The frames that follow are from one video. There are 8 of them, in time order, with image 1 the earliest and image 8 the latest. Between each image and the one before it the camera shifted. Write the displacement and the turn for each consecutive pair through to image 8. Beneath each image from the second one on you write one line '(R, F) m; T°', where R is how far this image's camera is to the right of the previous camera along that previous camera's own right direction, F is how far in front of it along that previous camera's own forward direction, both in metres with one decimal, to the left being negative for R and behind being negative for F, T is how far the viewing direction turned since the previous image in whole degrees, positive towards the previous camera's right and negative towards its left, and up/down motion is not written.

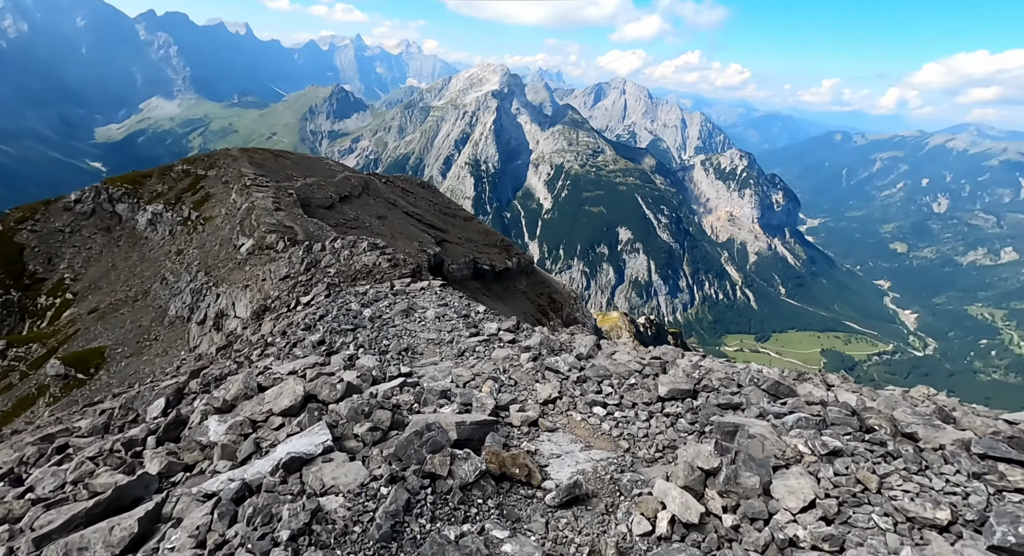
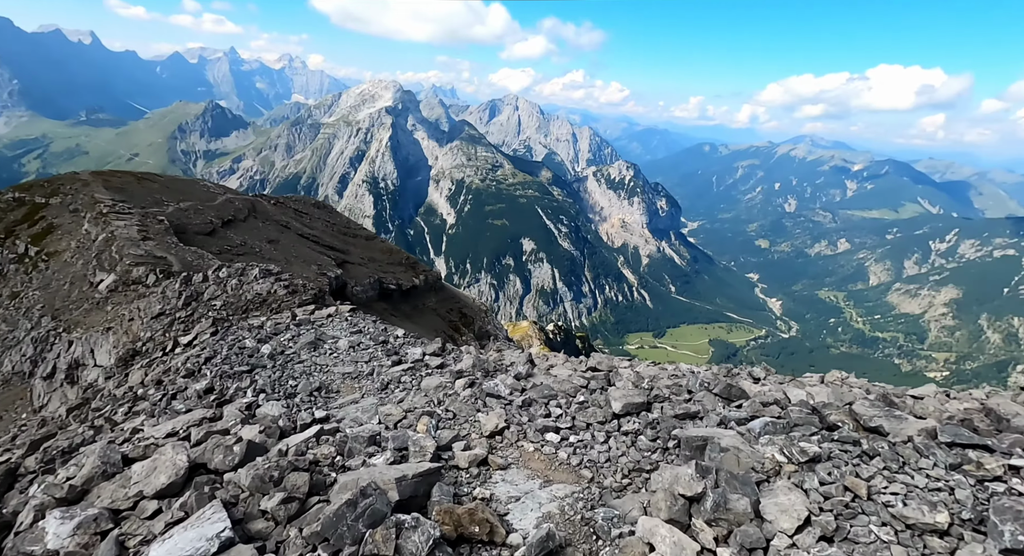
(-0.5, +1.7) m; +10°
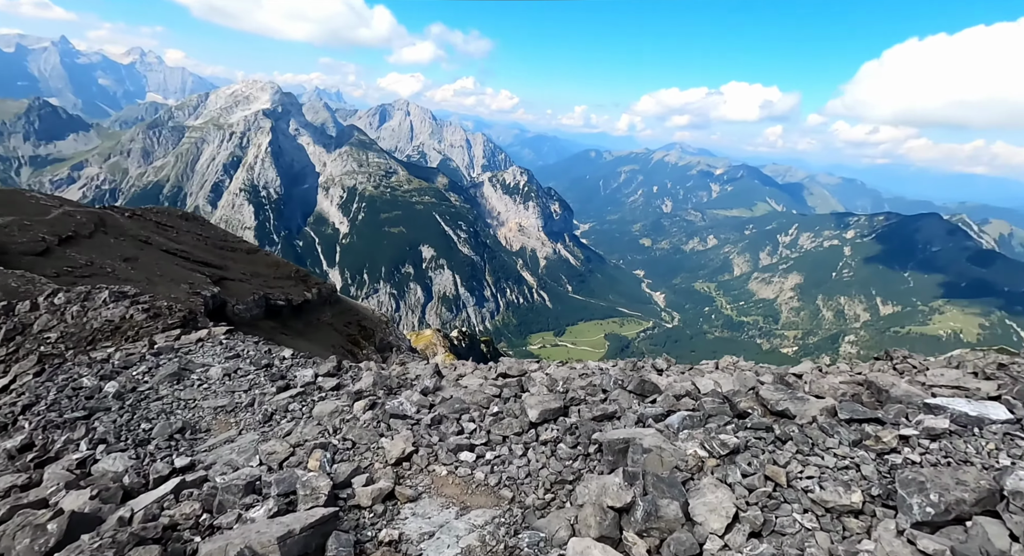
(0.0, +1.0) m; +10°
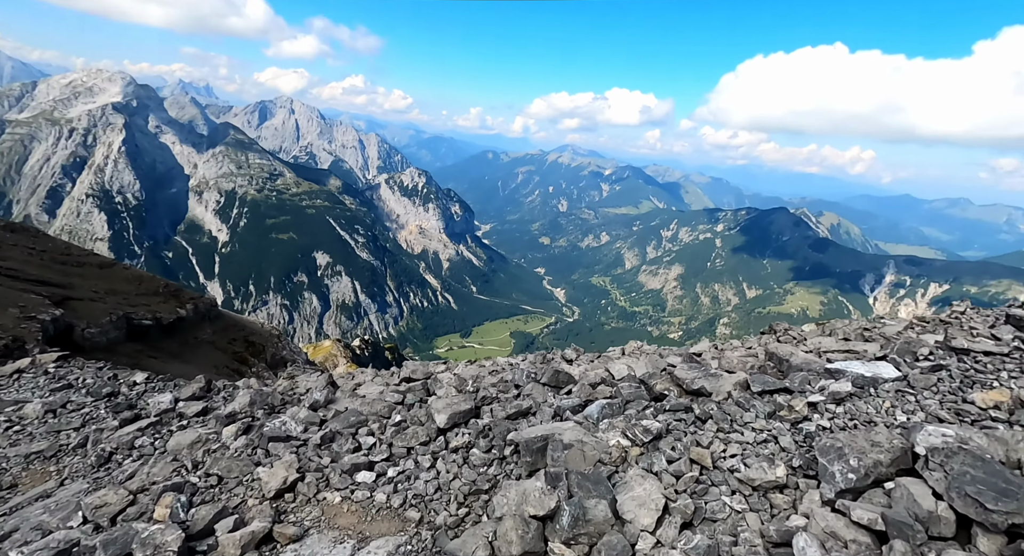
(+0.1, +1.1) m; +10°
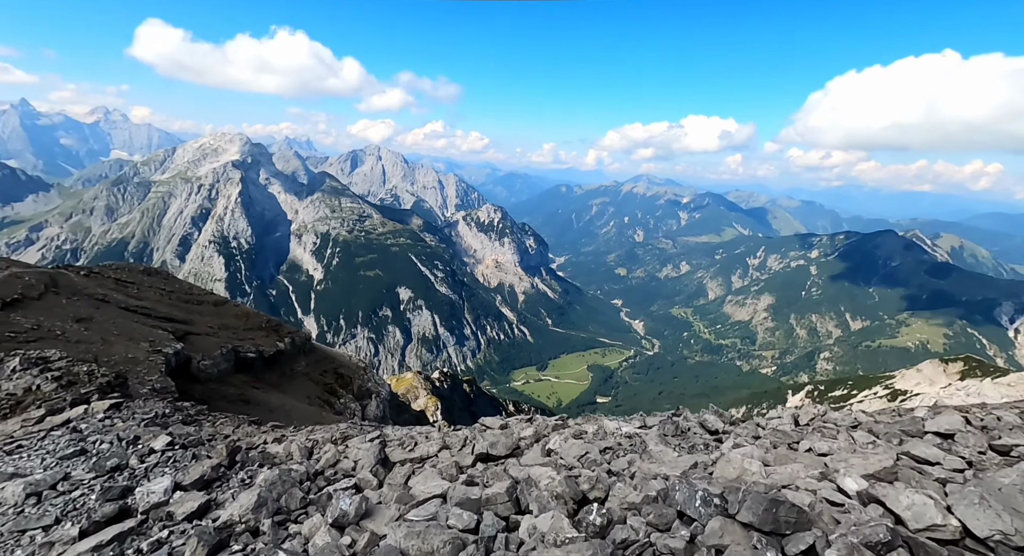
(-1.1, +5.9) m; -8°
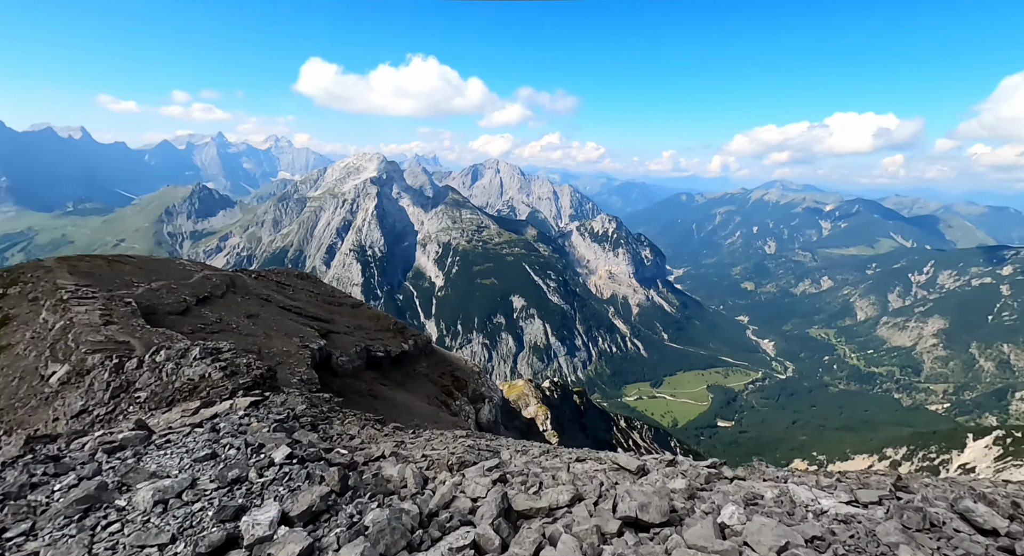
(-1.1, +3.4) m; -12°
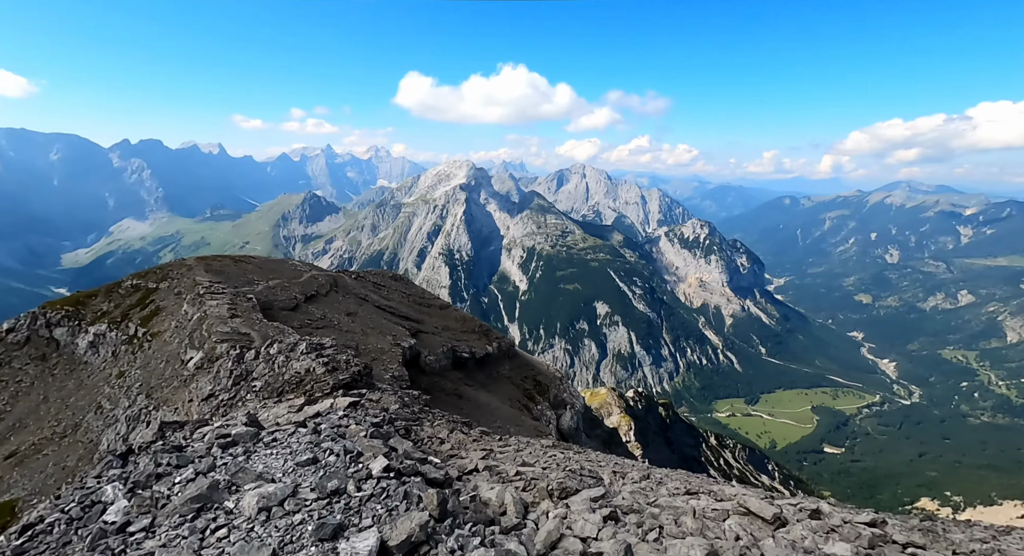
(-1.1, +2.0) m; -9°
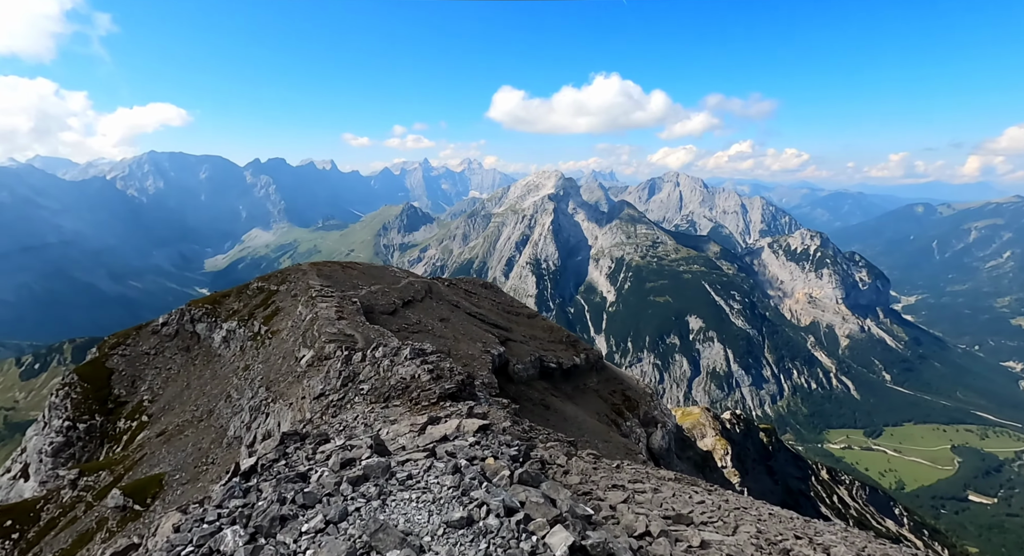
(-5.0, +7.0) m; -9°
